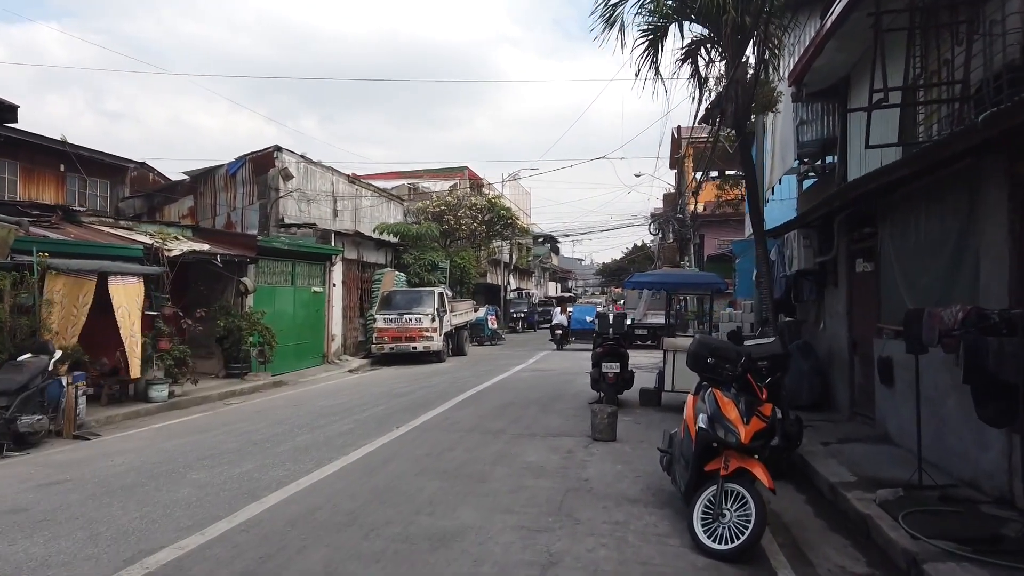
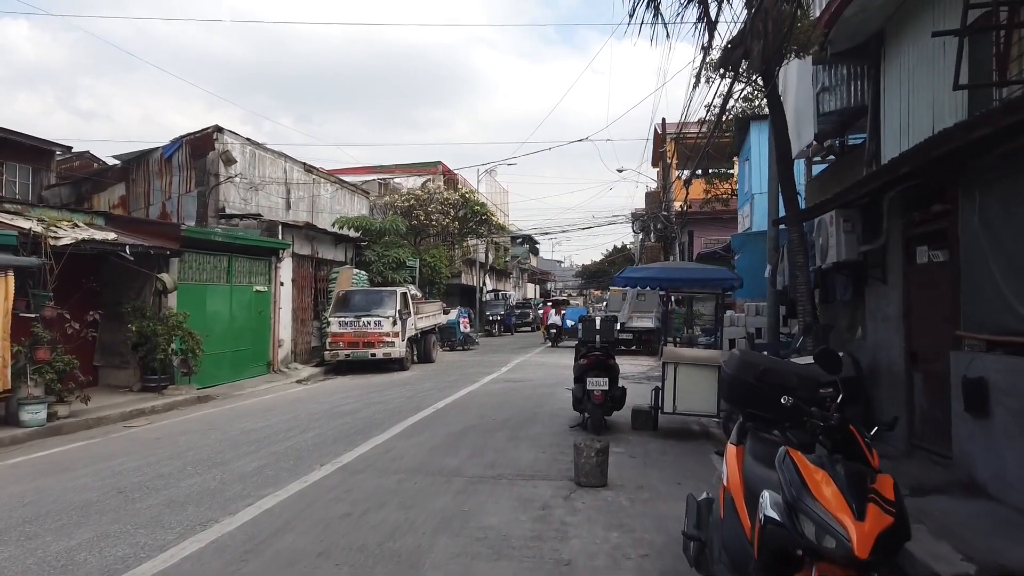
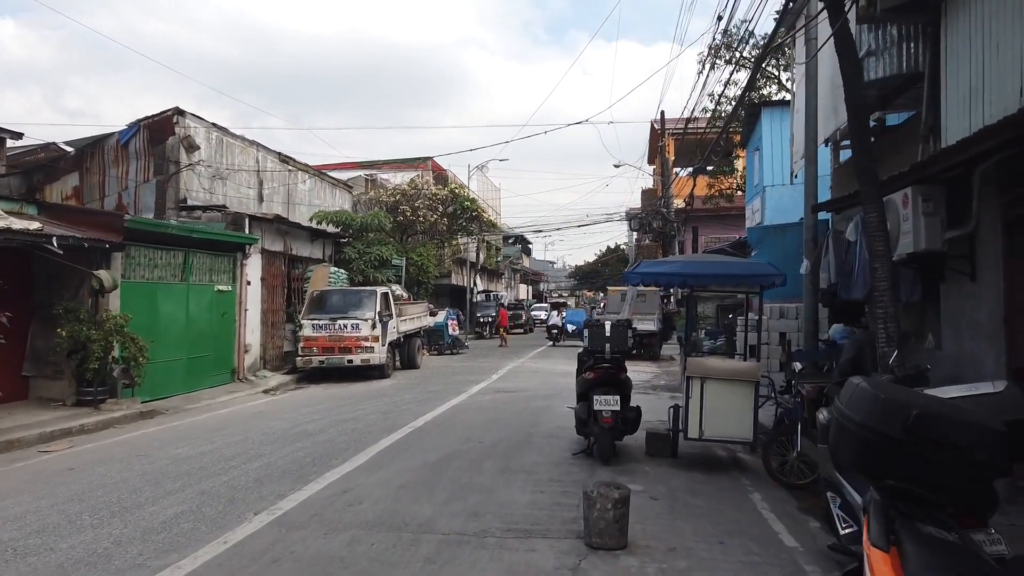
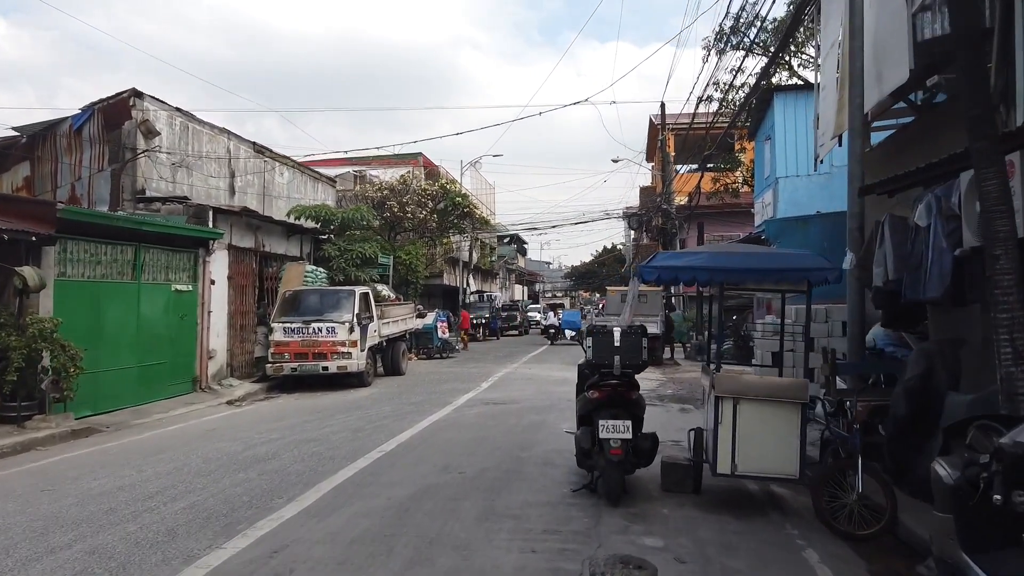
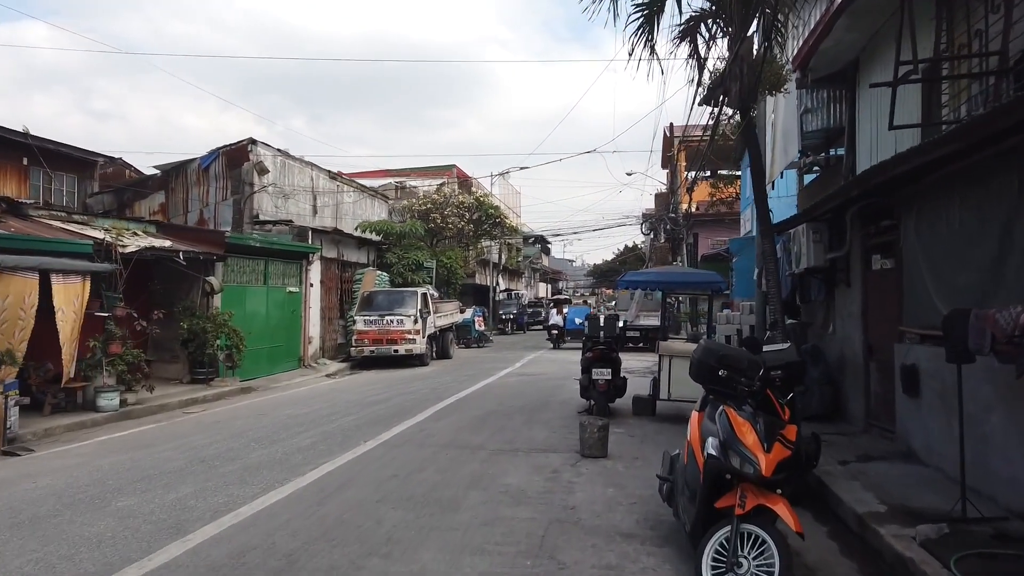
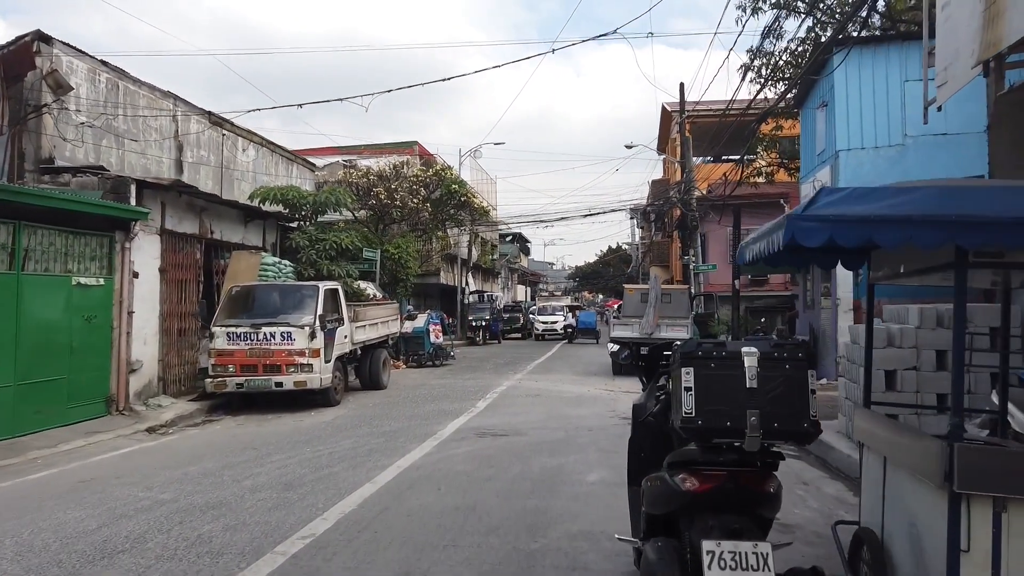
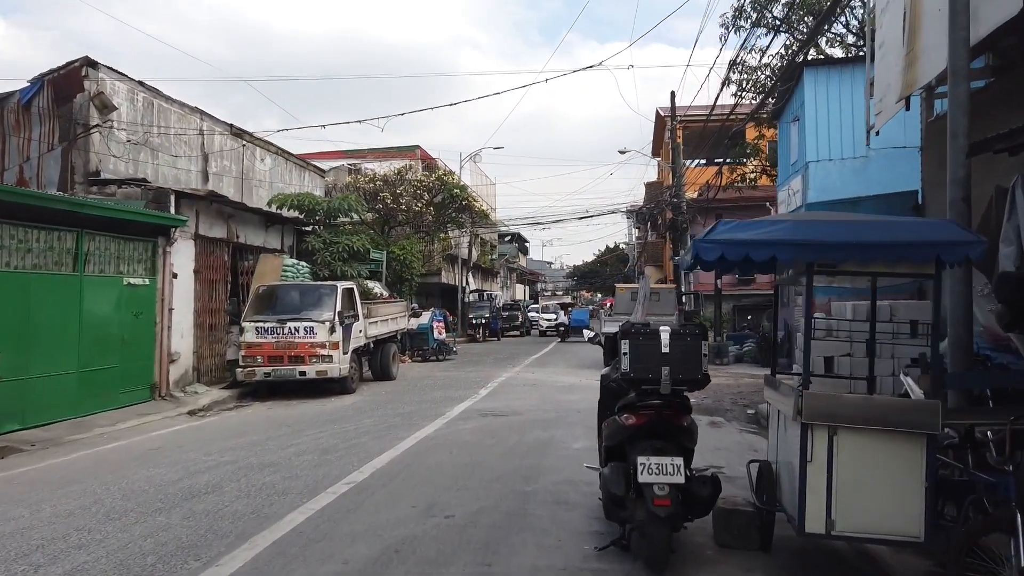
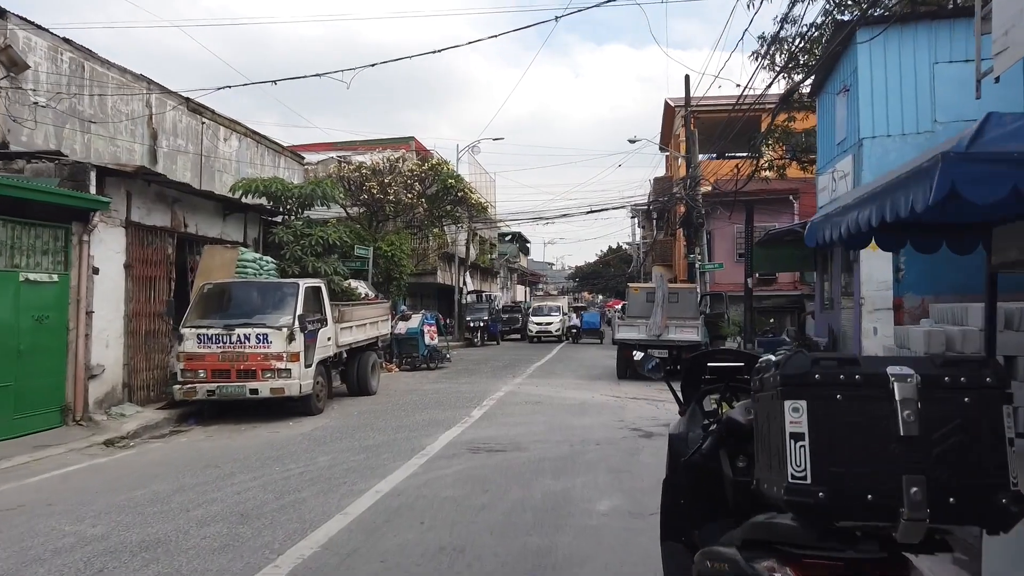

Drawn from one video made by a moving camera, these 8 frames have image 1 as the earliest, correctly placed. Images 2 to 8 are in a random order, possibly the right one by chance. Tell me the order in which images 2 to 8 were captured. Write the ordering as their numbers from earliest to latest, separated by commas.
5, 2, 3, 4, 7, 6, 8
